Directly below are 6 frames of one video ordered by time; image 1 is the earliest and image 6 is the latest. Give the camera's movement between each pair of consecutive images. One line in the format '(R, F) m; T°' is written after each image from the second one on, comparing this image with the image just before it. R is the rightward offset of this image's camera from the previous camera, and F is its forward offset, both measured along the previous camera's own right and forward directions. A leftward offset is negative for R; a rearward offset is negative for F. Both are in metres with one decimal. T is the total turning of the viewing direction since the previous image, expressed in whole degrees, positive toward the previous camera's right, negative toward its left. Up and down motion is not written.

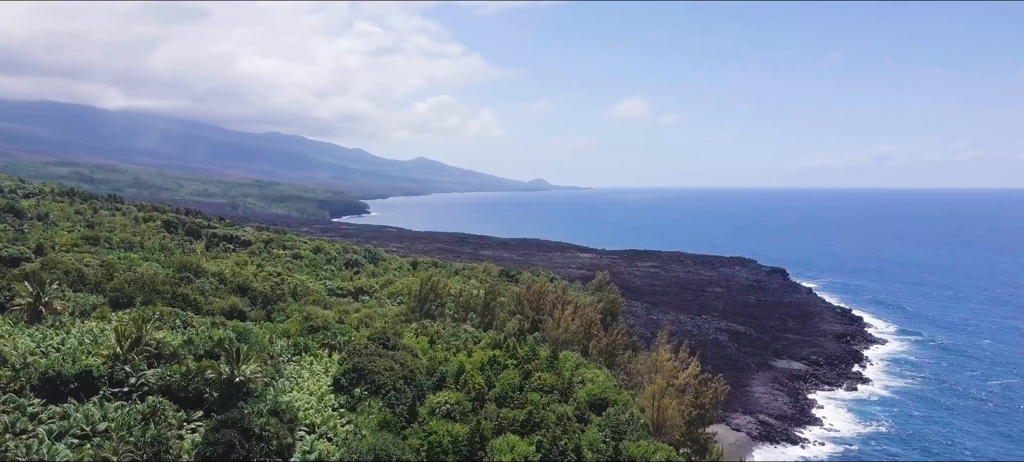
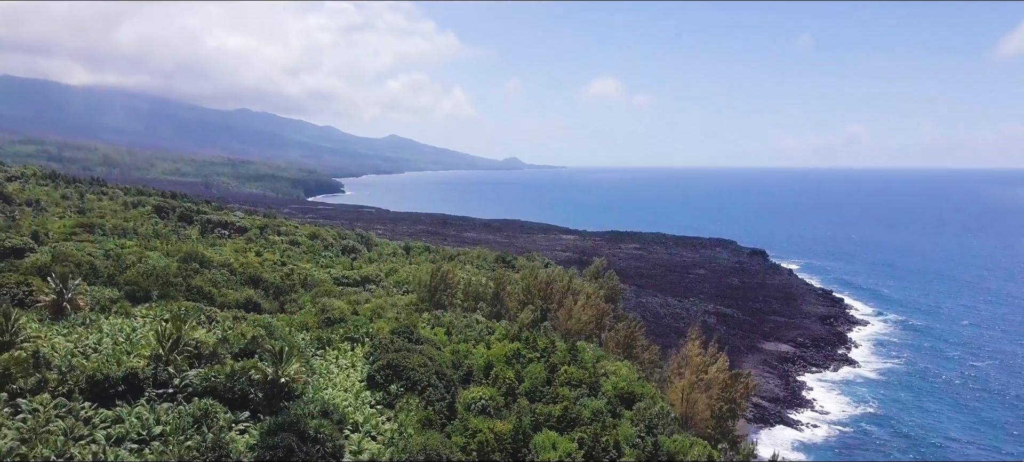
(-1.5, -0.1) m; +2°
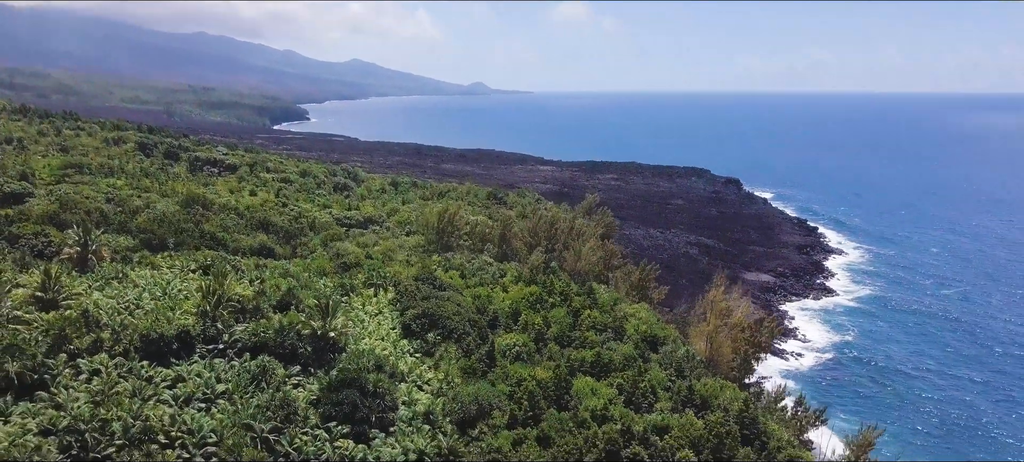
(-1.6, -0.2) m; +2°
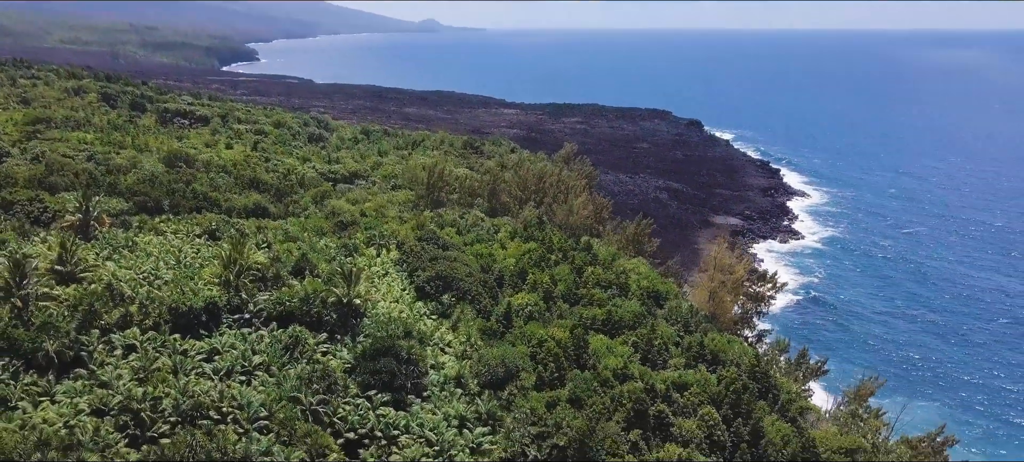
(-1.4, -0.2) m; +3°
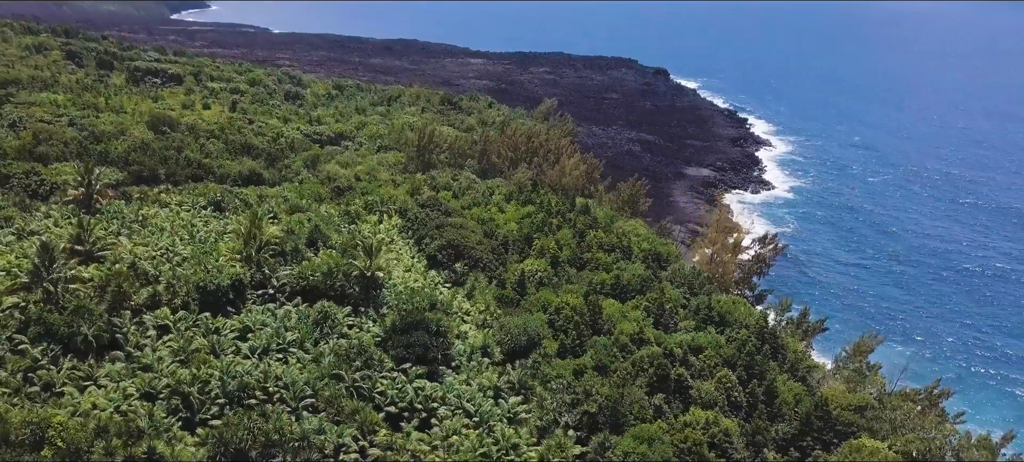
(-1.3, -0.3) m; +3°
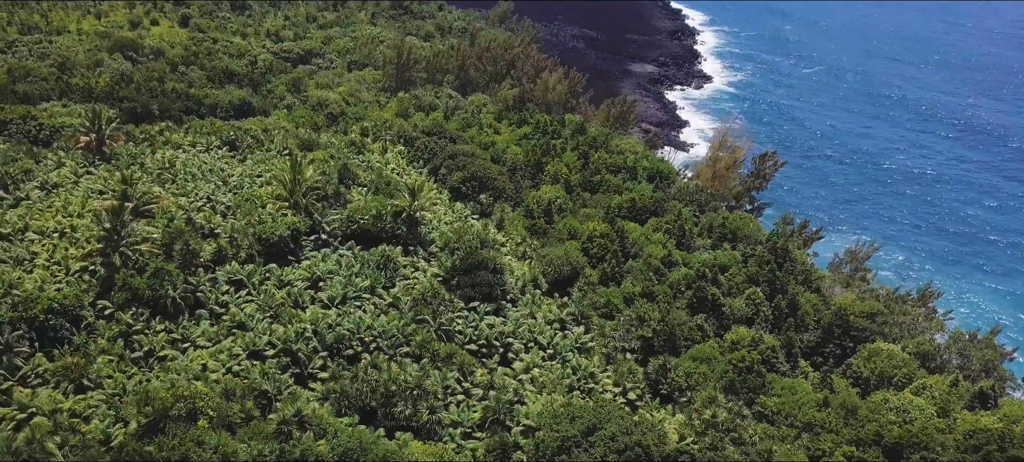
(-2.7, -0.6) m; +6°
